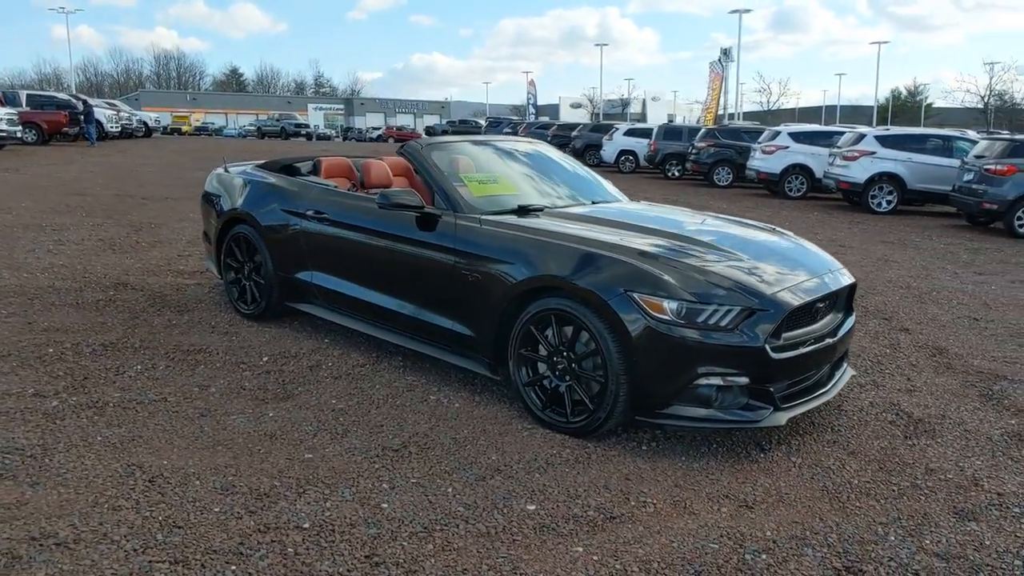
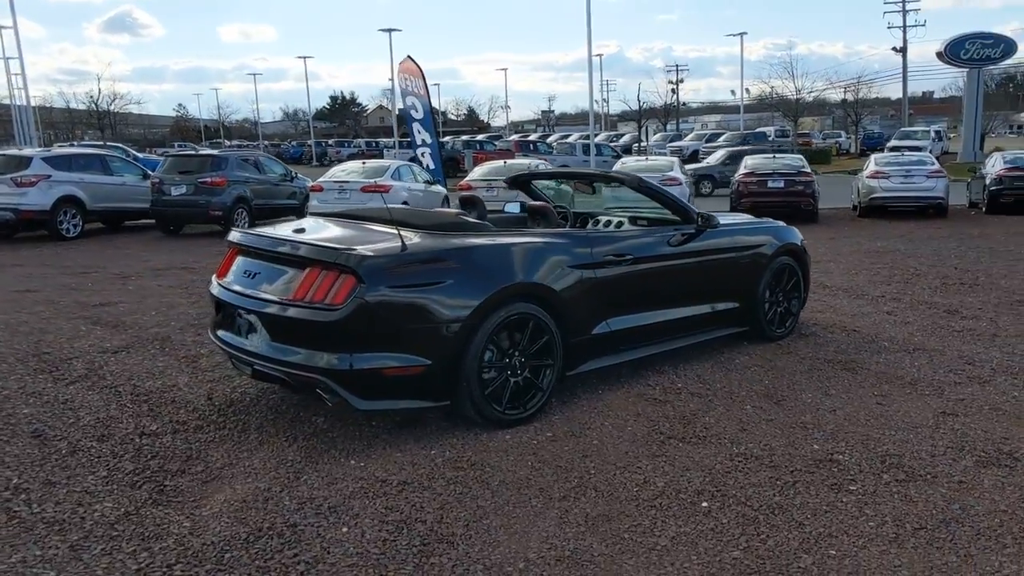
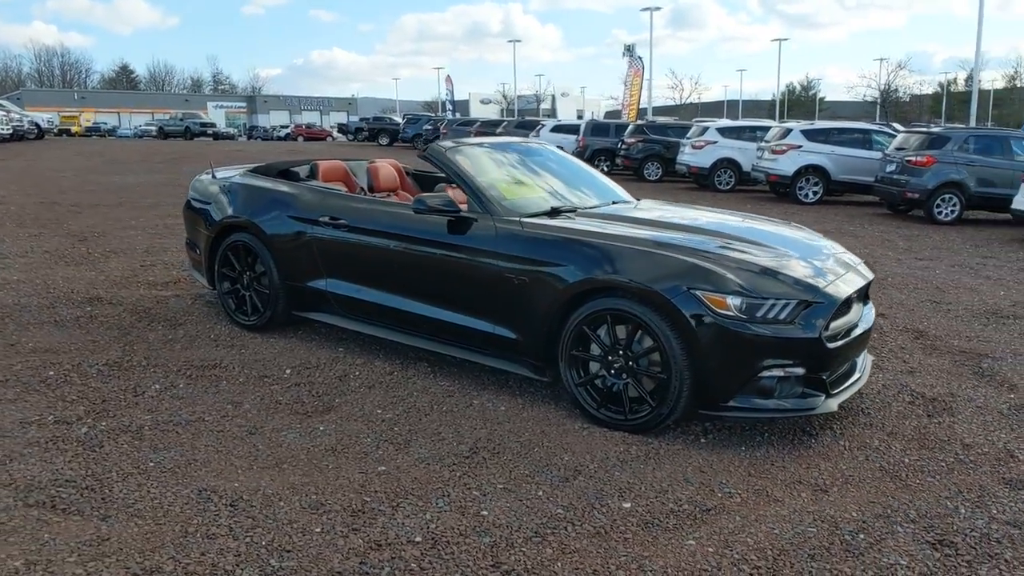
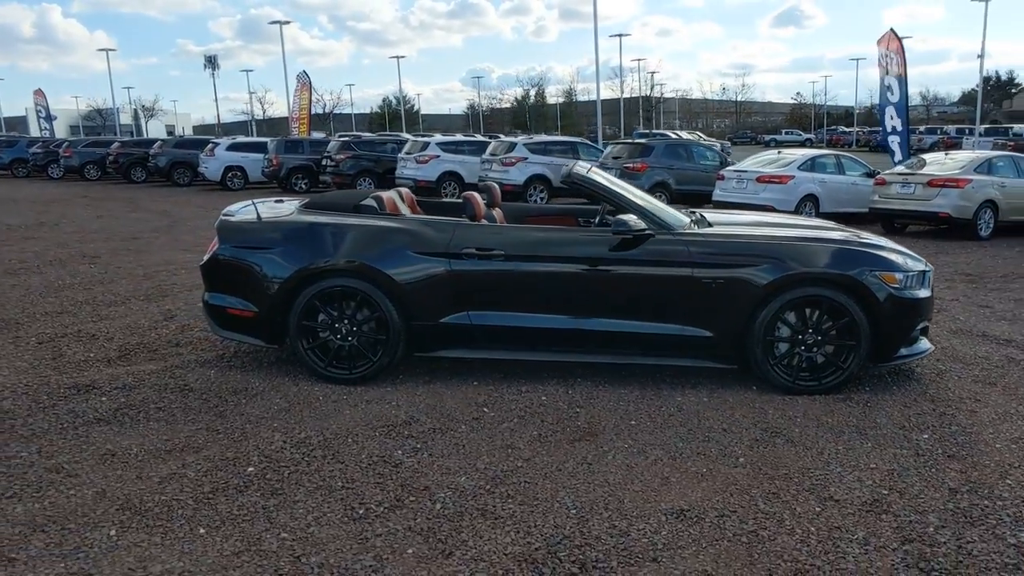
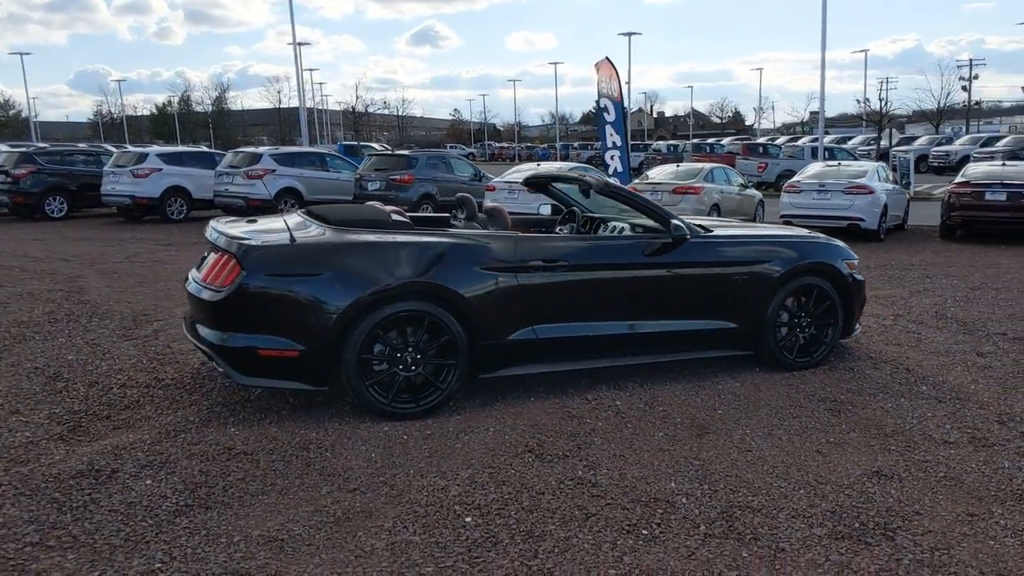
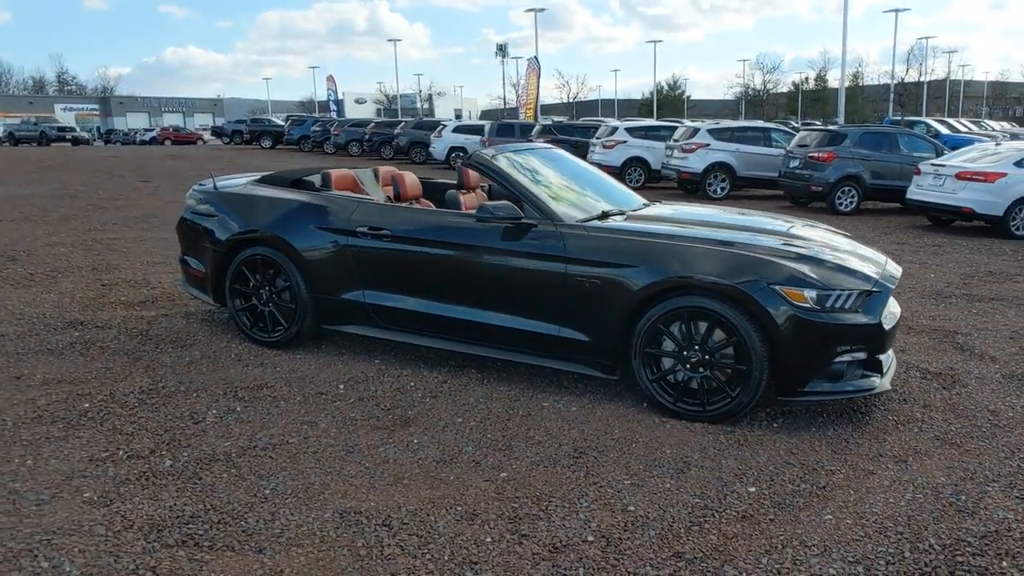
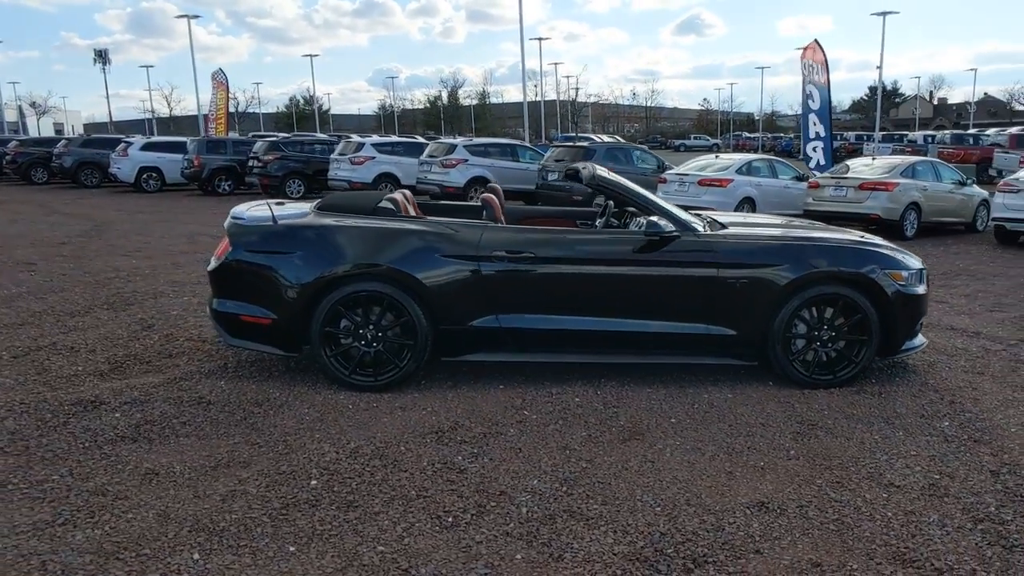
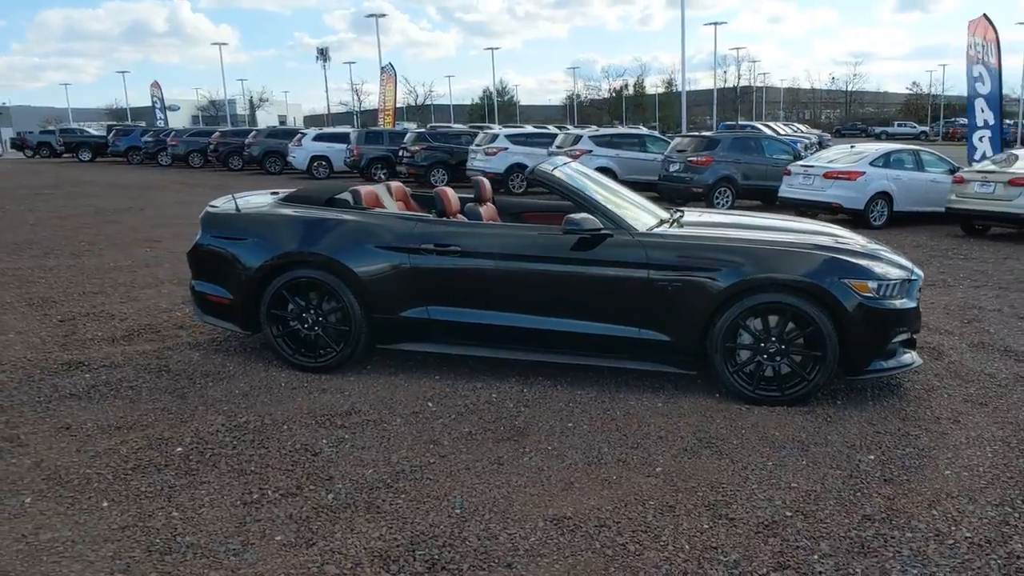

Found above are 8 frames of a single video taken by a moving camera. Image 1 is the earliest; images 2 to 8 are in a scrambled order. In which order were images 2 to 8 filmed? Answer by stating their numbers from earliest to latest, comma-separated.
3, 6, 8, 4, 7, 5, 2
